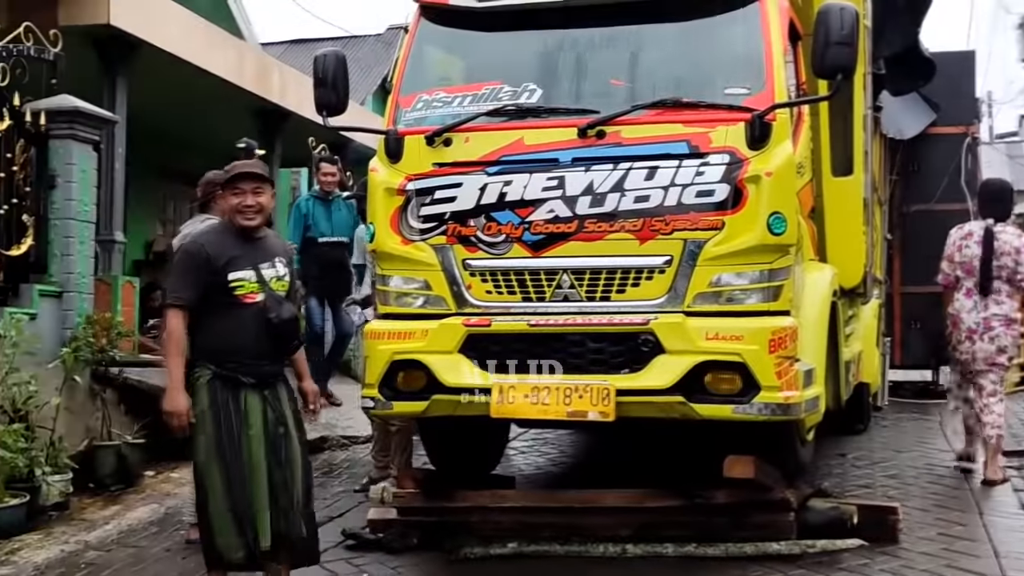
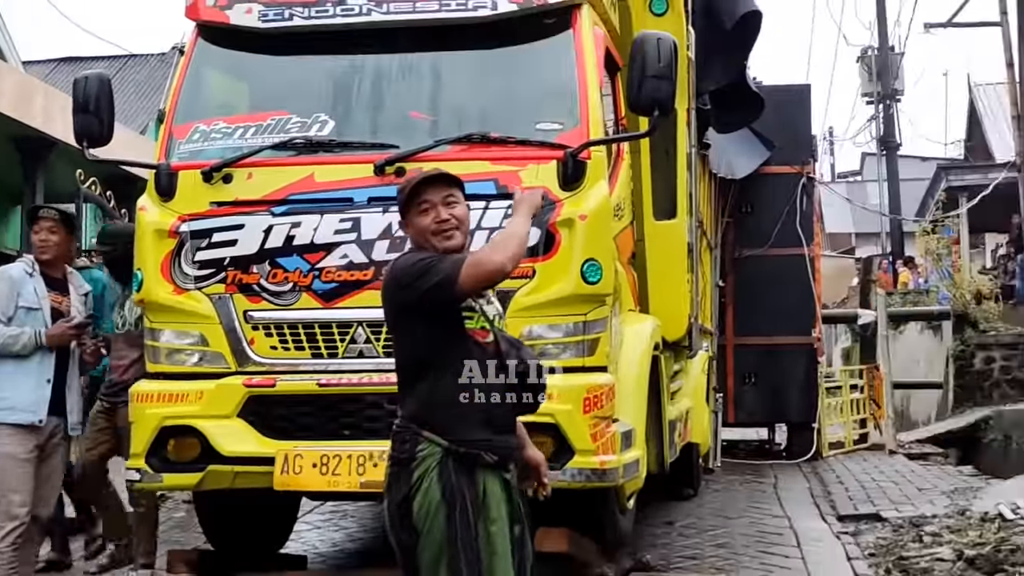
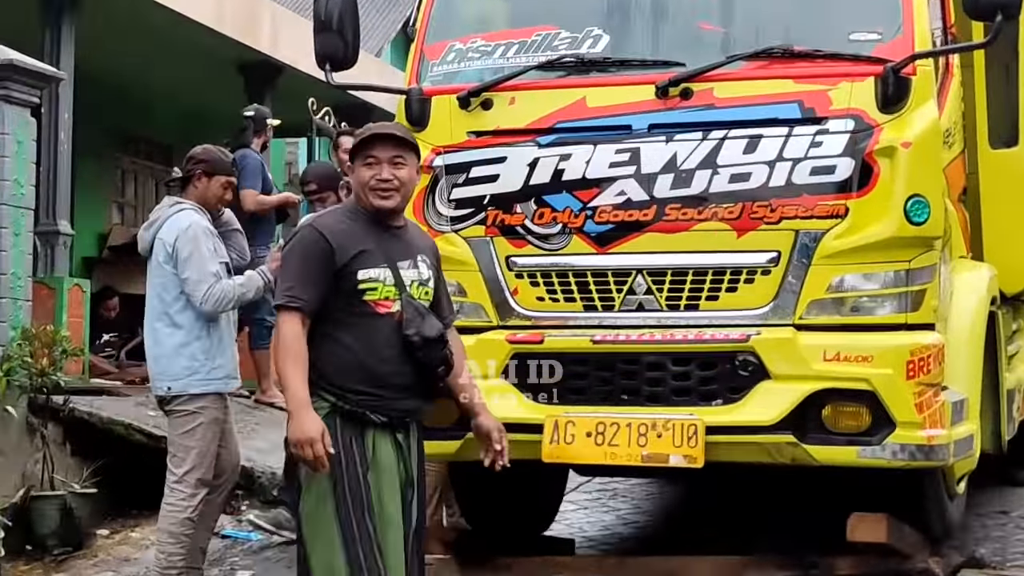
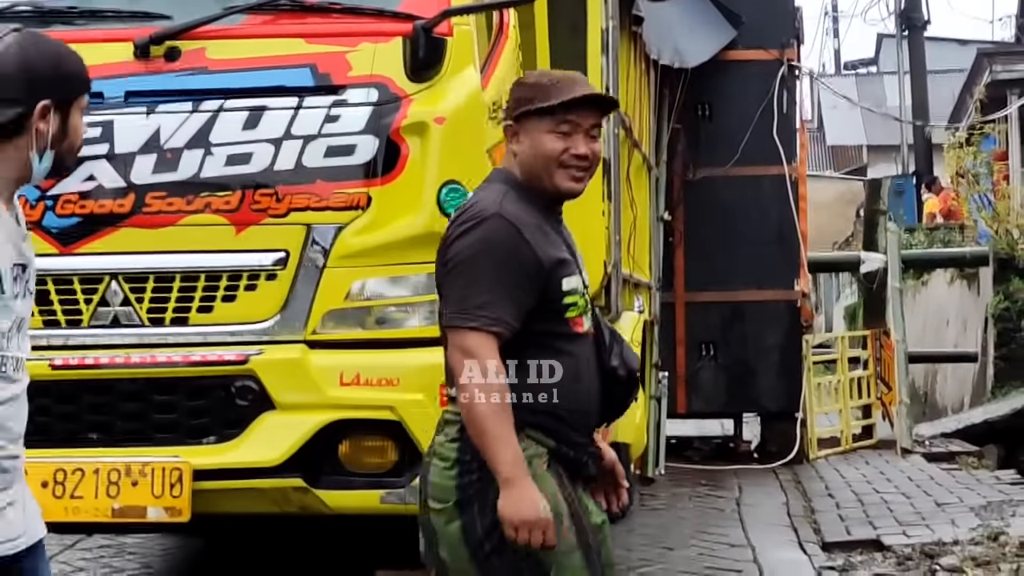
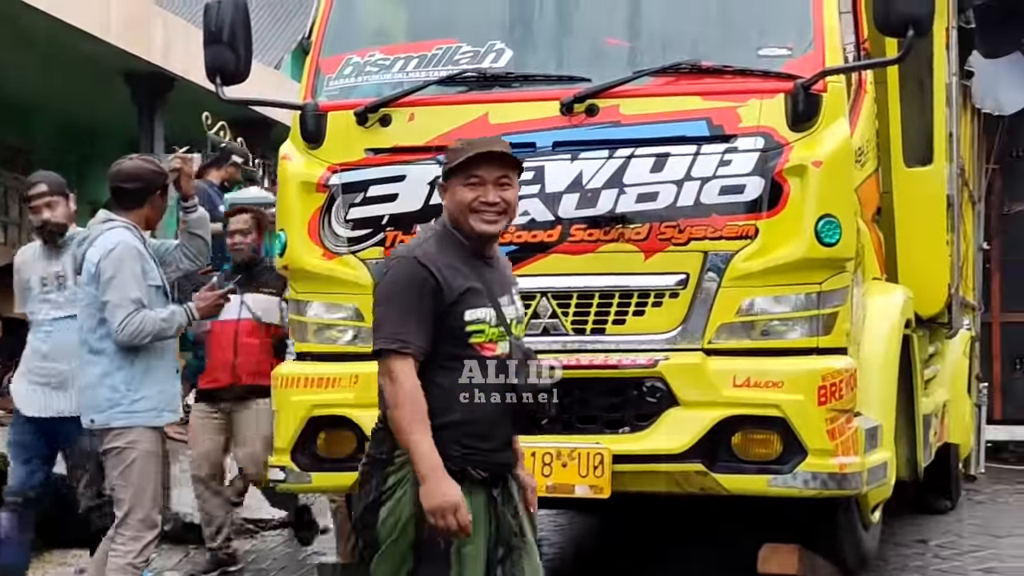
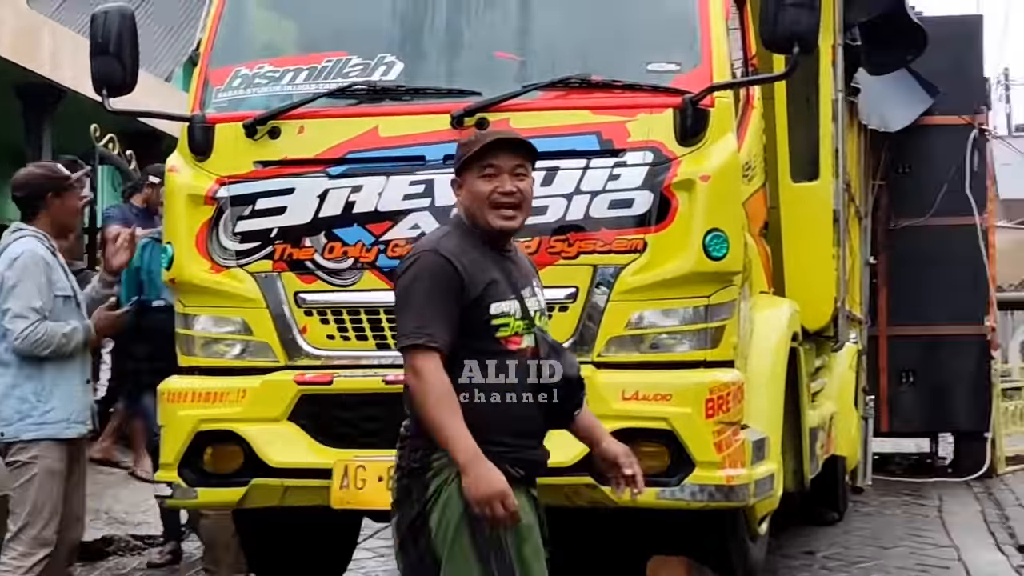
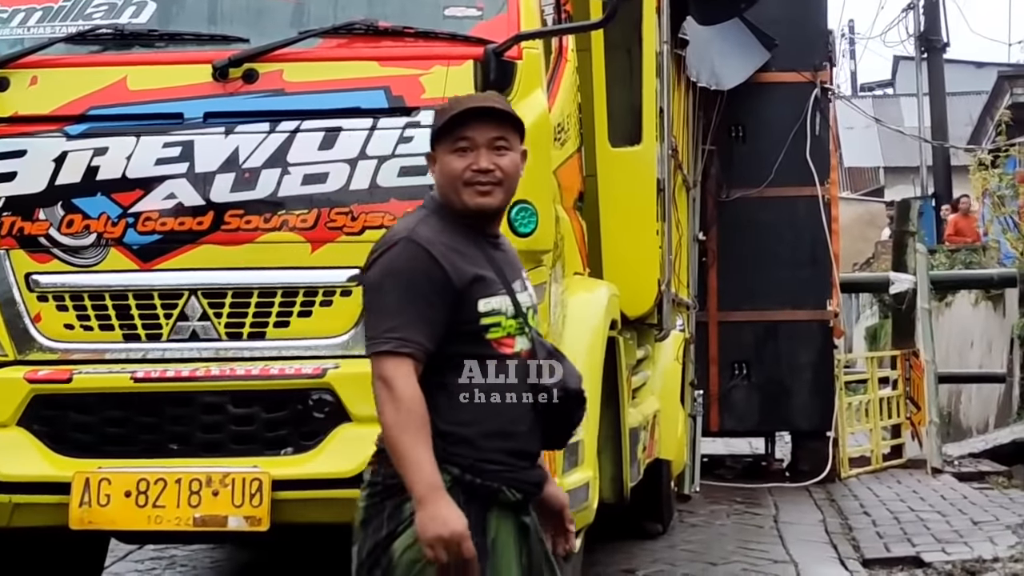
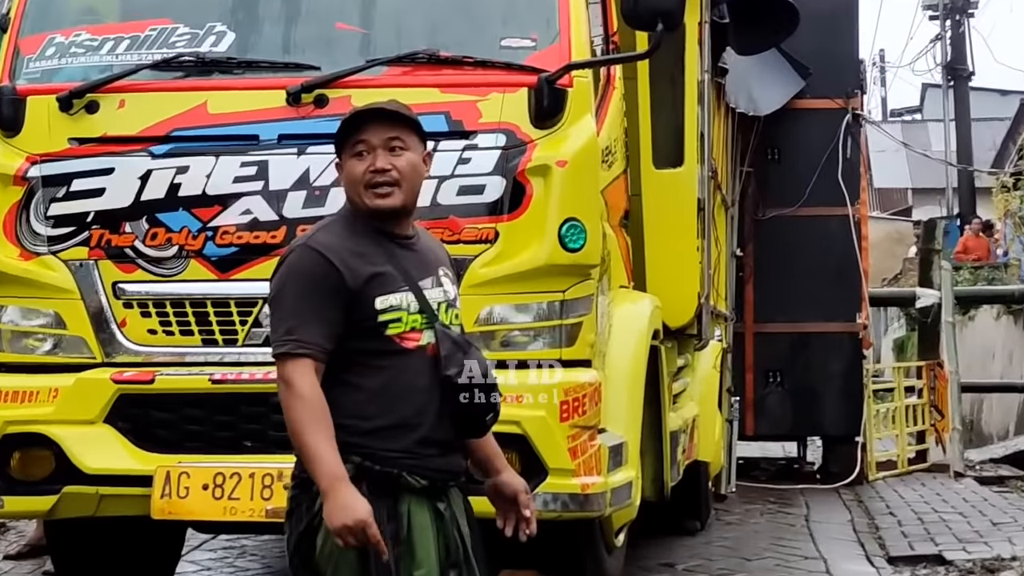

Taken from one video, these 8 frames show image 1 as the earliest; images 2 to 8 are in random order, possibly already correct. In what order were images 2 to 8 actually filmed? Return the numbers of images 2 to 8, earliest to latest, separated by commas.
3, 5, 6, 2, 8, 7, 4
